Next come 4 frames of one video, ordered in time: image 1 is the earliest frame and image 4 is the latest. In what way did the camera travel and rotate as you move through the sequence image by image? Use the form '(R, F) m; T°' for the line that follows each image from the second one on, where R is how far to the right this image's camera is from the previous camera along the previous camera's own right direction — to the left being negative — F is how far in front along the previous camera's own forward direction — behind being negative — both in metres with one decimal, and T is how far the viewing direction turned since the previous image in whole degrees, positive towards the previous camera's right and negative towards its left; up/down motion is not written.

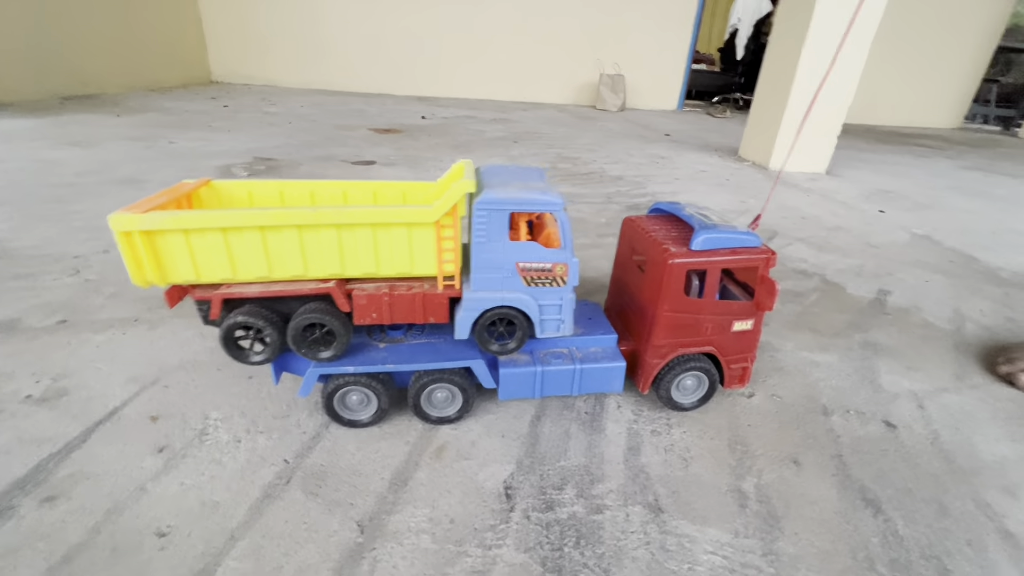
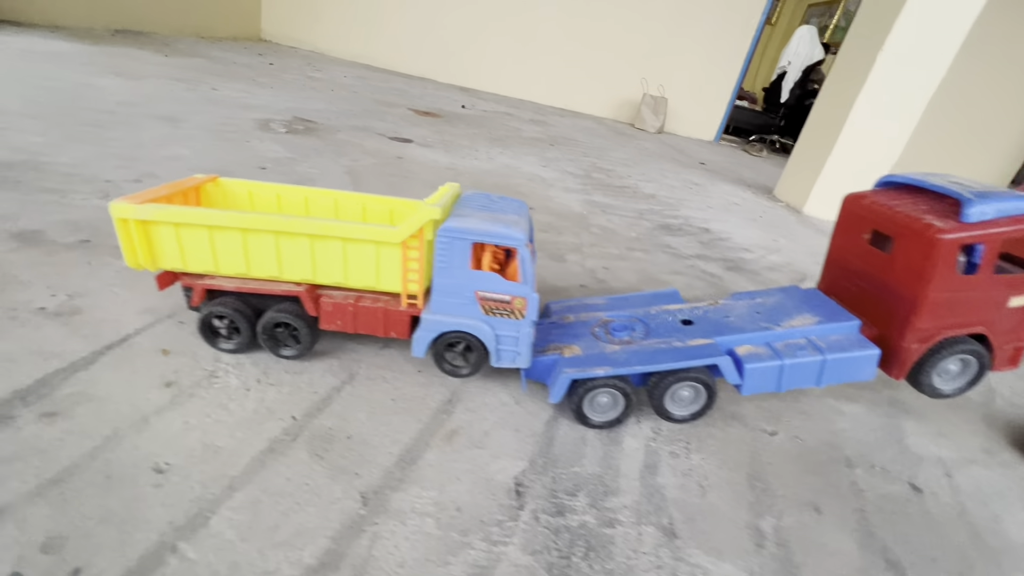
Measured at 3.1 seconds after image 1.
(-0.1, +0.1) m; -1°
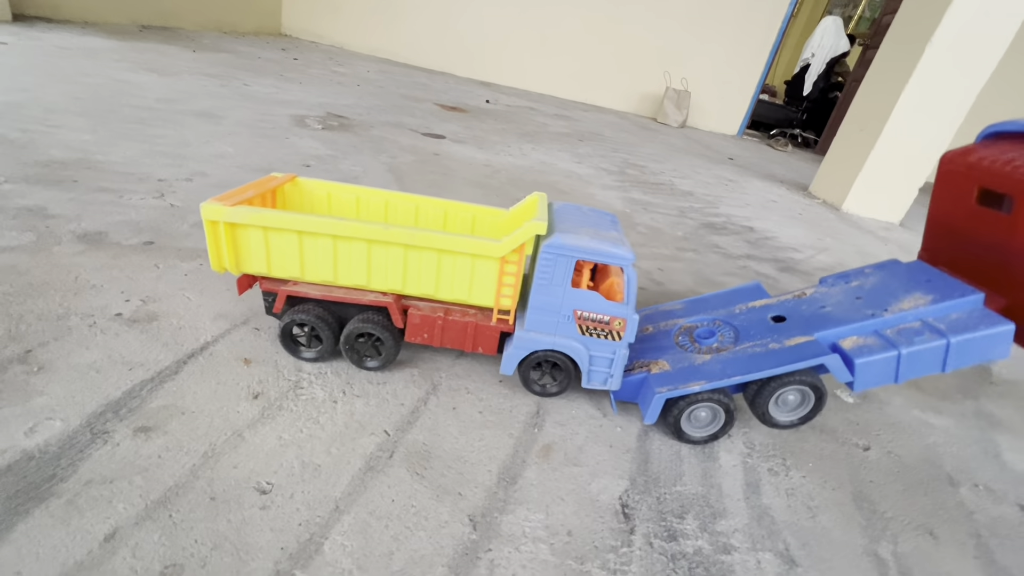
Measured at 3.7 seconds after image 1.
(-0.3, +0.1) m; -1°
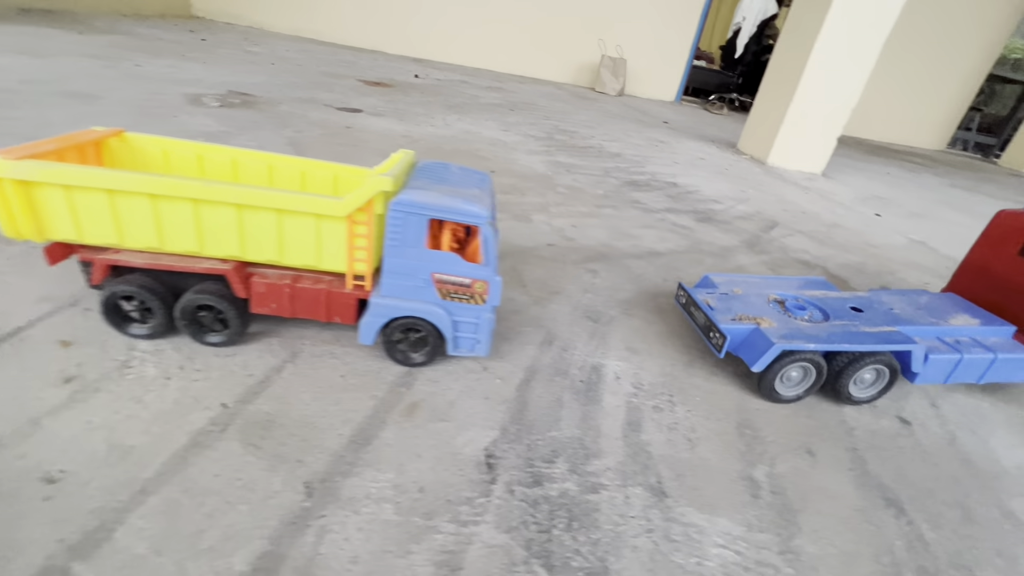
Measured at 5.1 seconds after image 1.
(+0.4, +0.1) m; +4°
